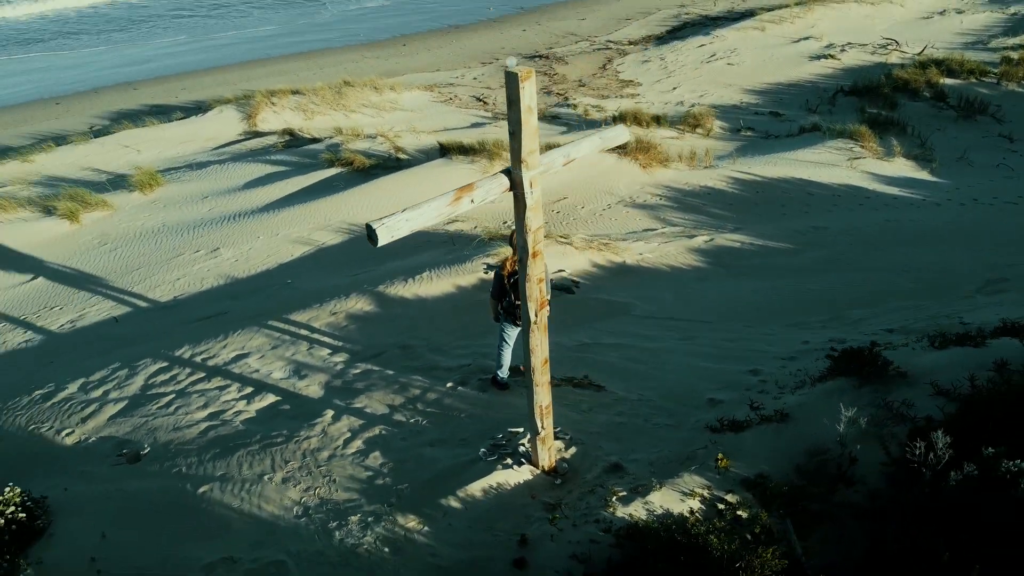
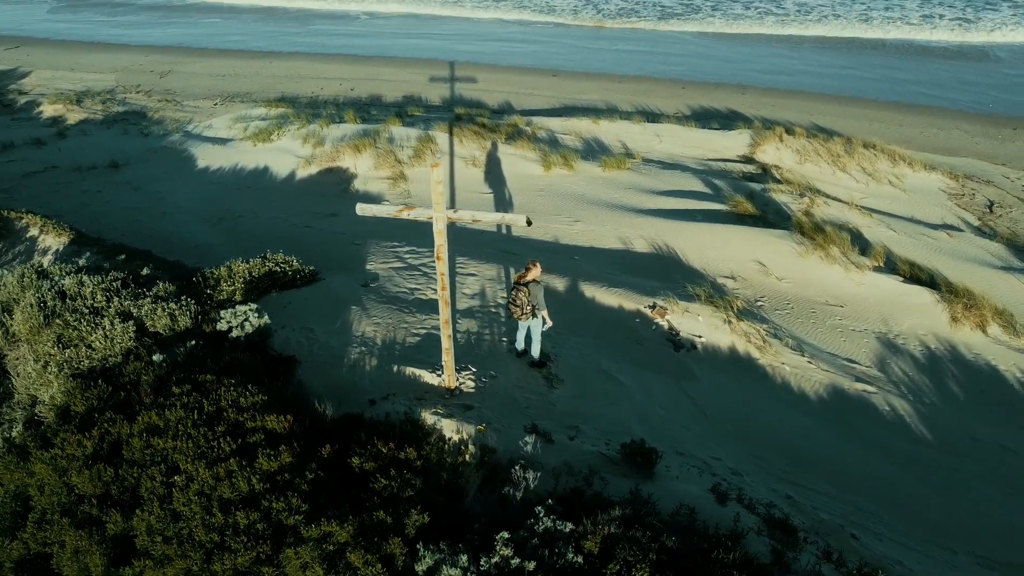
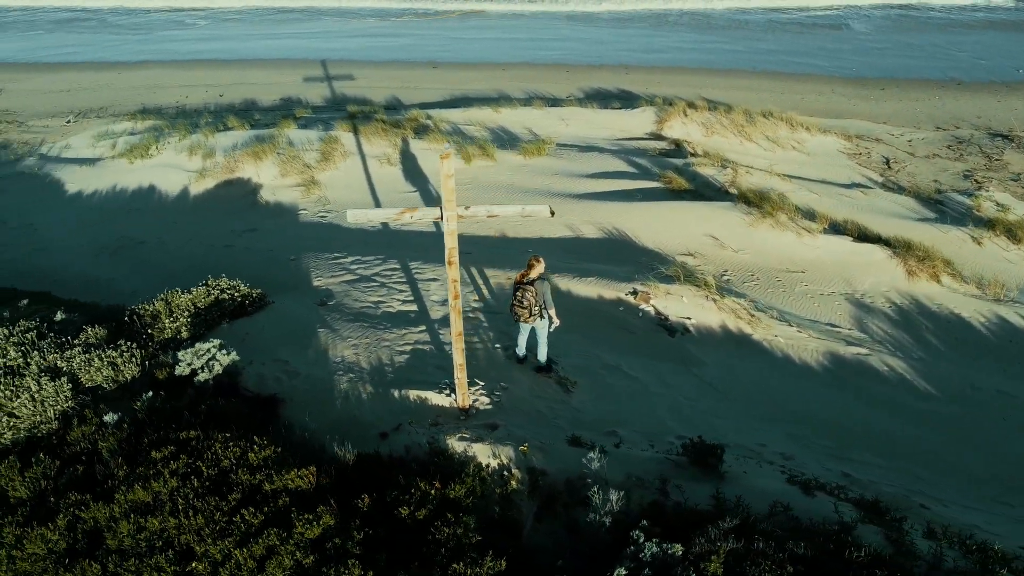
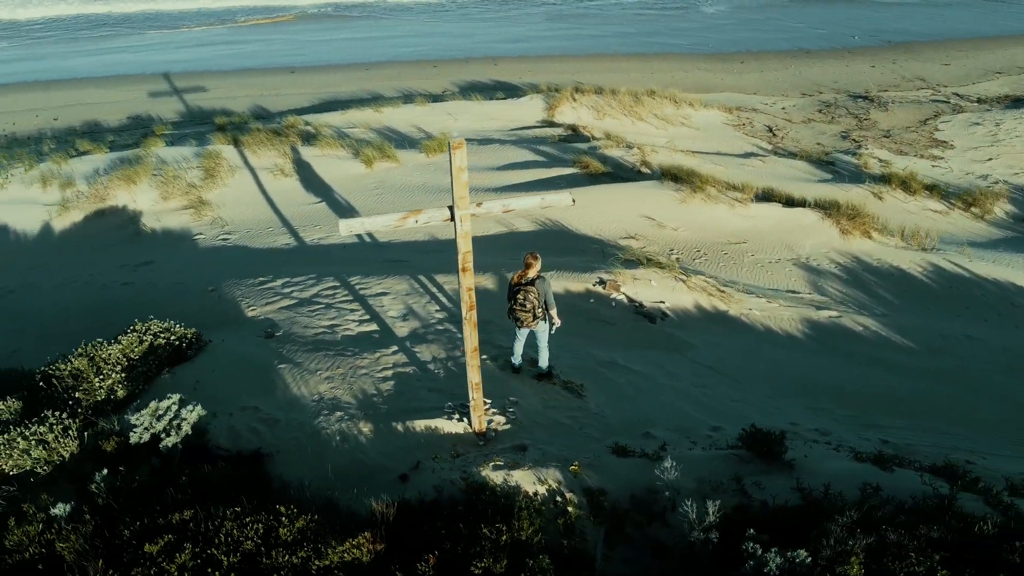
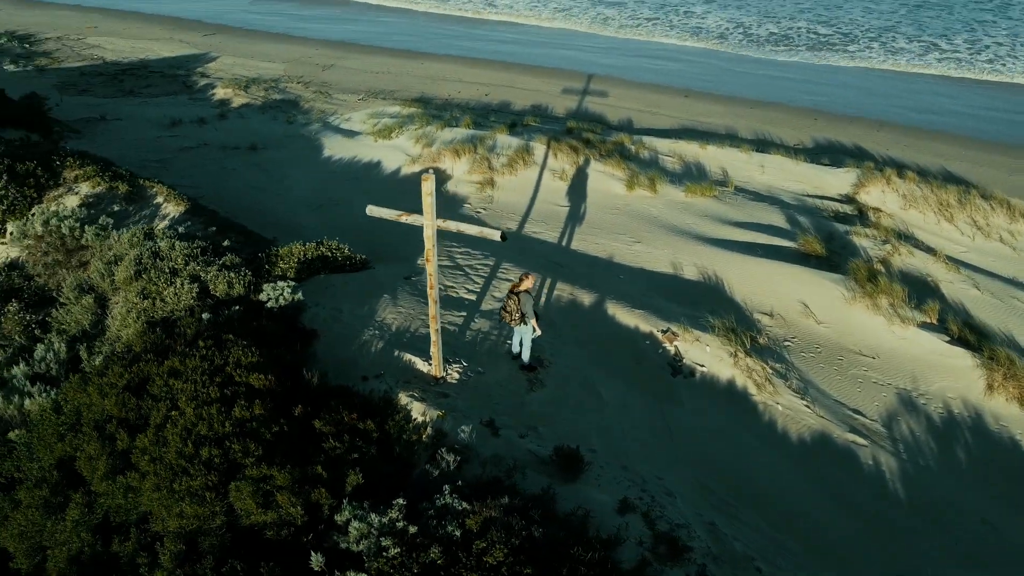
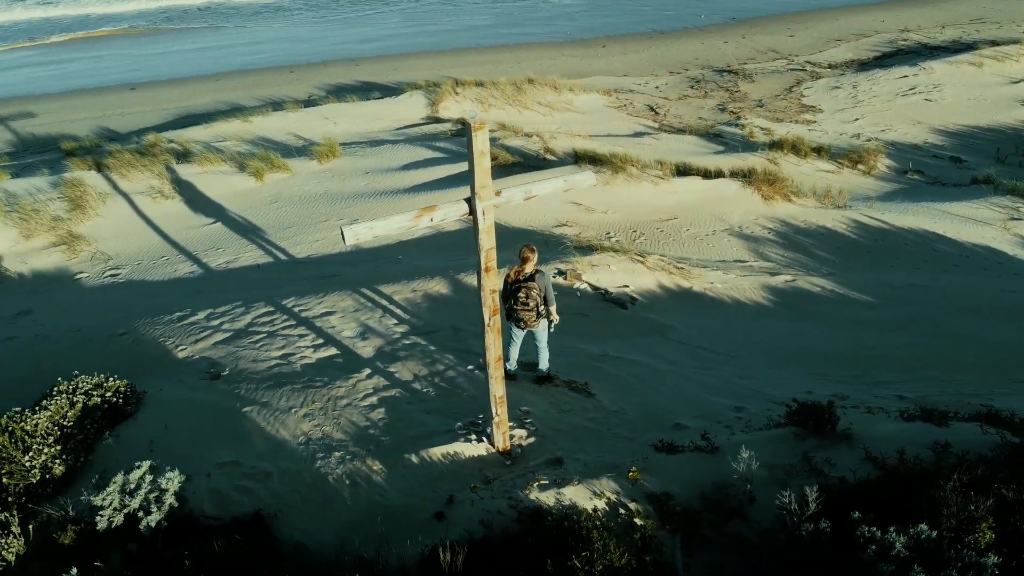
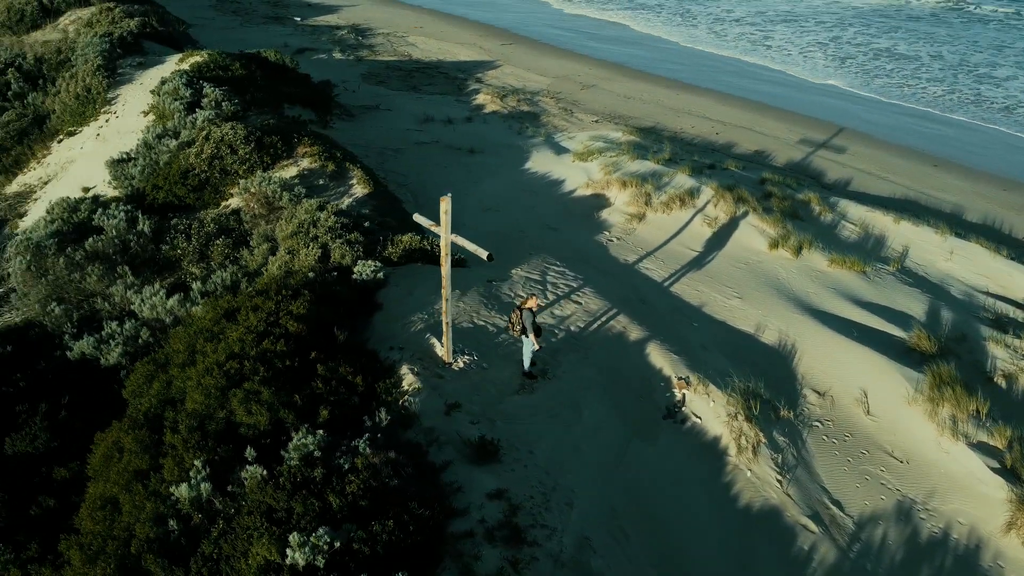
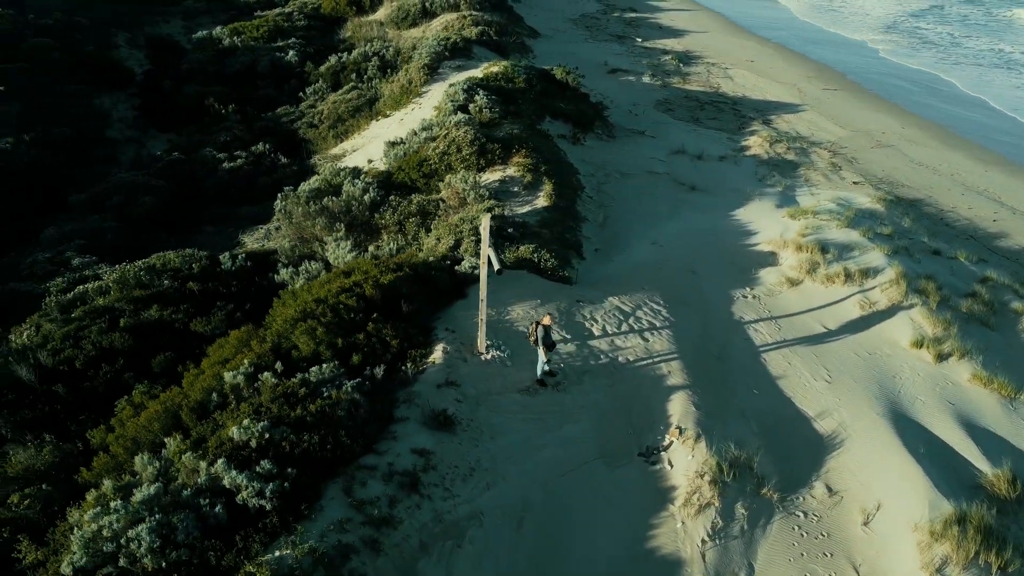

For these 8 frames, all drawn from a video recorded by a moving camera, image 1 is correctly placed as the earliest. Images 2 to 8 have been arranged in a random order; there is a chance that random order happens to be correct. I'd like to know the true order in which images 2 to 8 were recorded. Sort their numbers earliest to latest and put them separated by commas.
6, 4, 3, 2, 5, 7, 8
